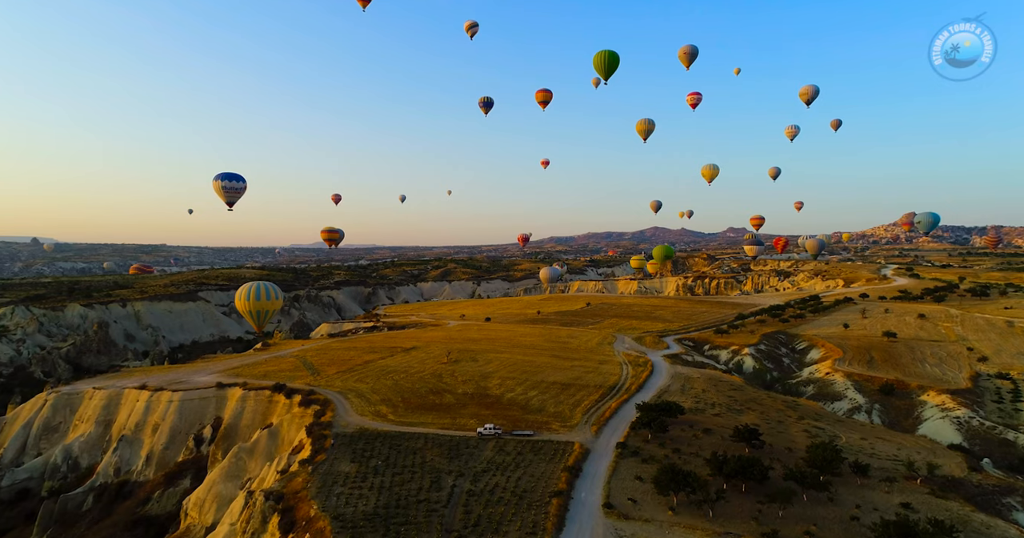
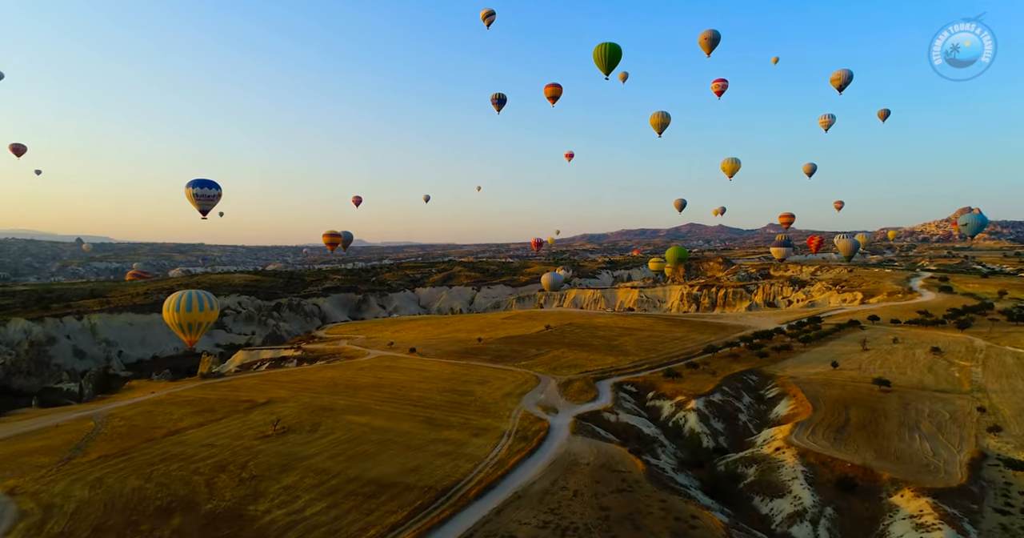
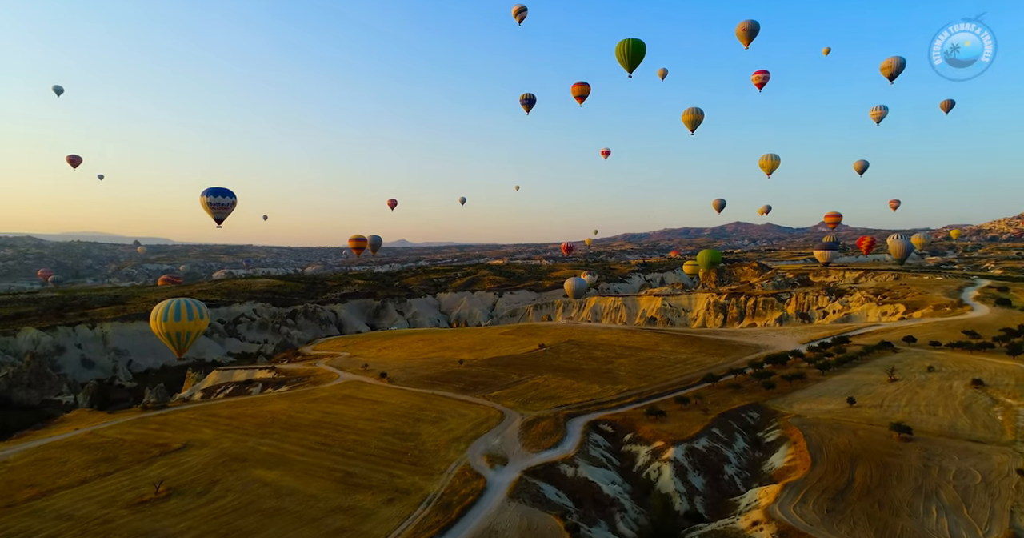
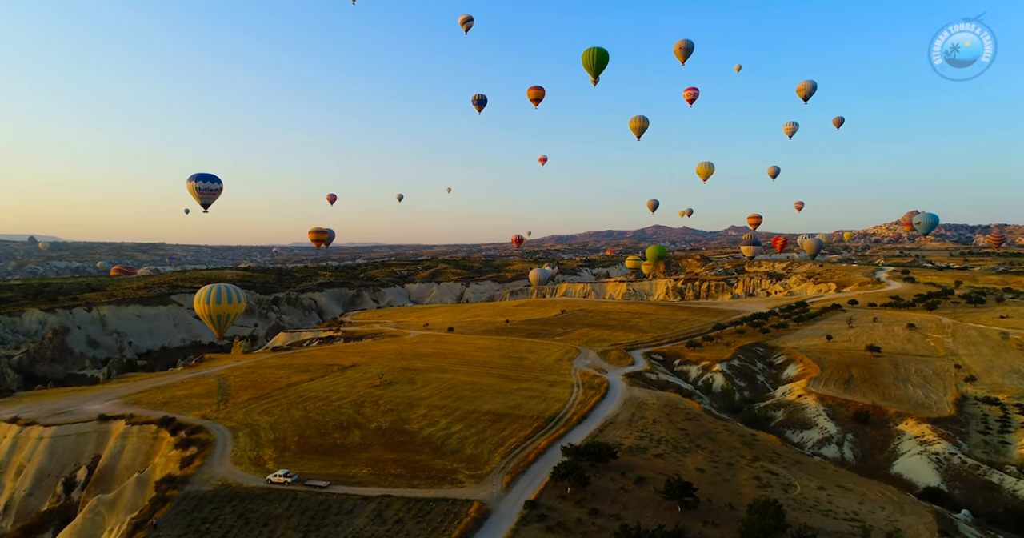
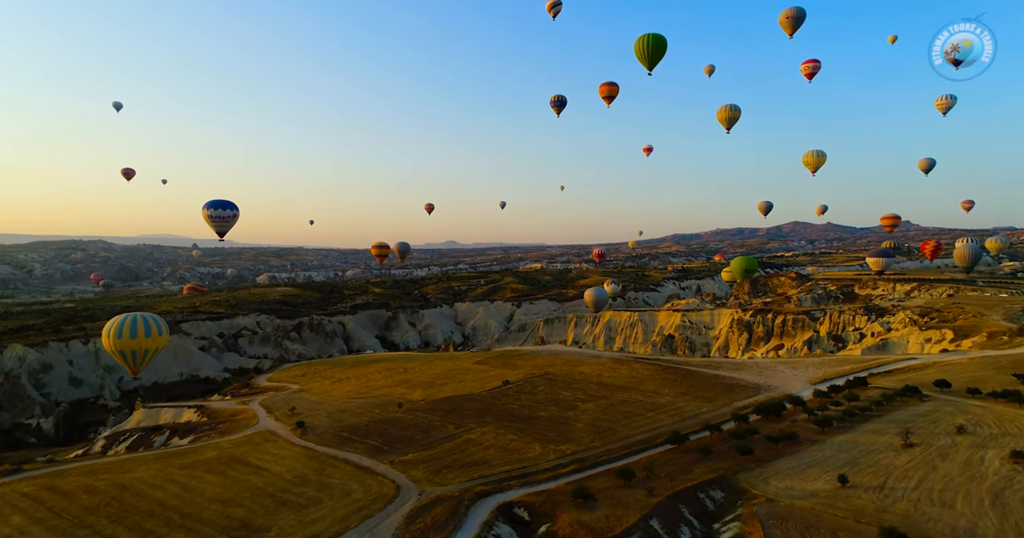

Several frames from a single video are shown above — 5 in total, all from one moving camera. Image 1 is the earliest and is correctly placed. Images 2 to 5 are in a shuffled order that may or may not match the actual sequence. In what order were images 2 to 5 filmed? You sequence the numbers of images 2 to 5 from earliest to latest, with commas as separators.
4, 2, 3, 5
